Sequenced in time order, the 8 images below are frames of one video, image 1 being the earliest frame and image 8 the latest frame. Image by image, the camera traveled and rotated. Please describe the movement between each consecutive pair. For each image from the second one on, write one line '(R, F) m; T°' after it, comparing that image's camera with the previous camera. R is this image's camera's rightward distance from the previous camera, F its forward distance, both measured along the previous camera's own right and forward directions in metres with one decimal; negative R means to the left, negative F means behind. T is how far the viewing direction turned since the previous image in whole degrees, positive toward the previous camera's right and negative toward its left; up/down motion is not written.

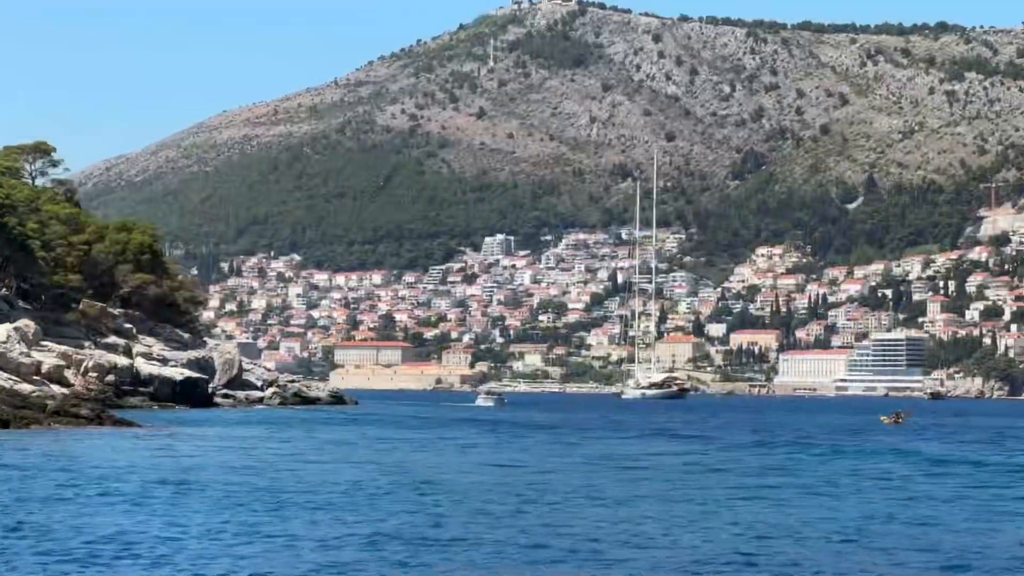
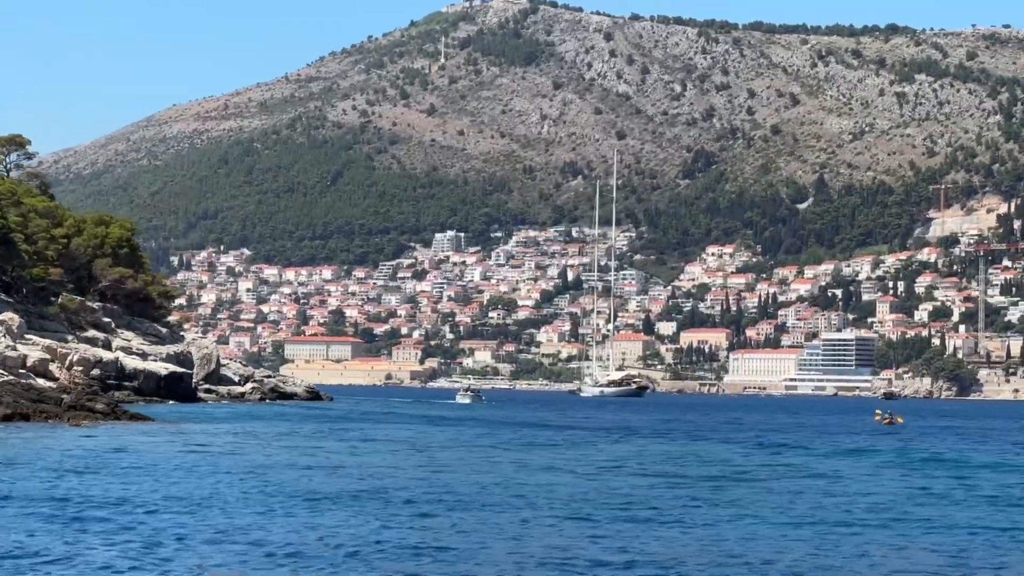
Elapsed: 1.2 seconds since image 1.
(-1.7, -0.4) m; +1°
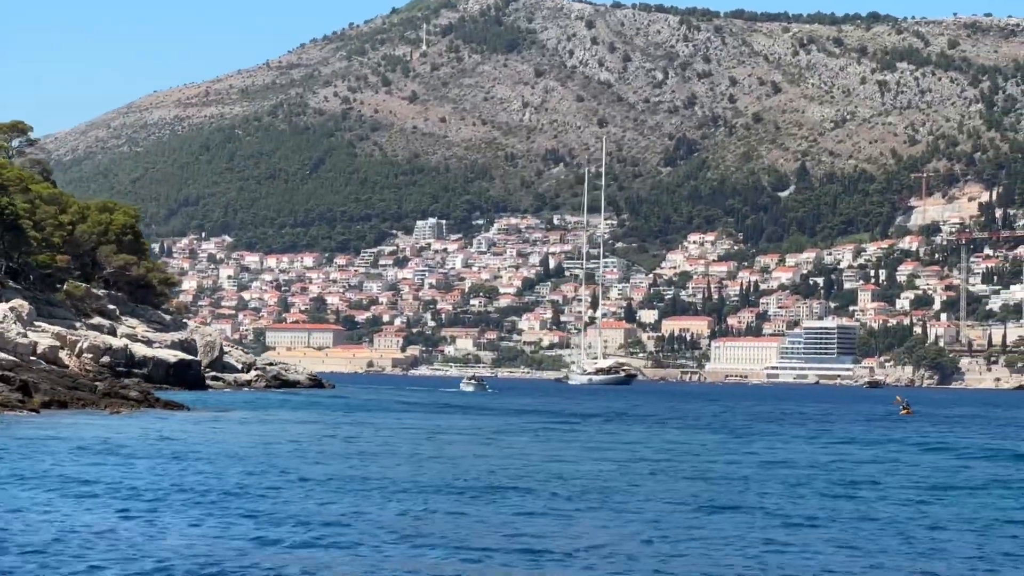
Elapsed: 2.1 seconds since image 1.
(-1.3, -0.1) m; +1°
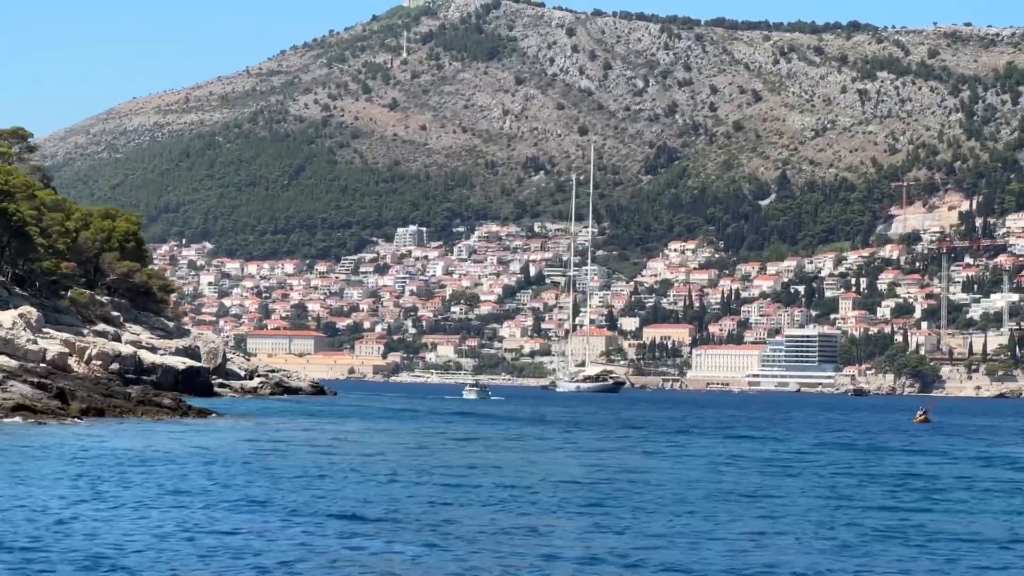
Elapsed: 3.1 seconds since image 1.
(-1.4, -0.1) m; +1°
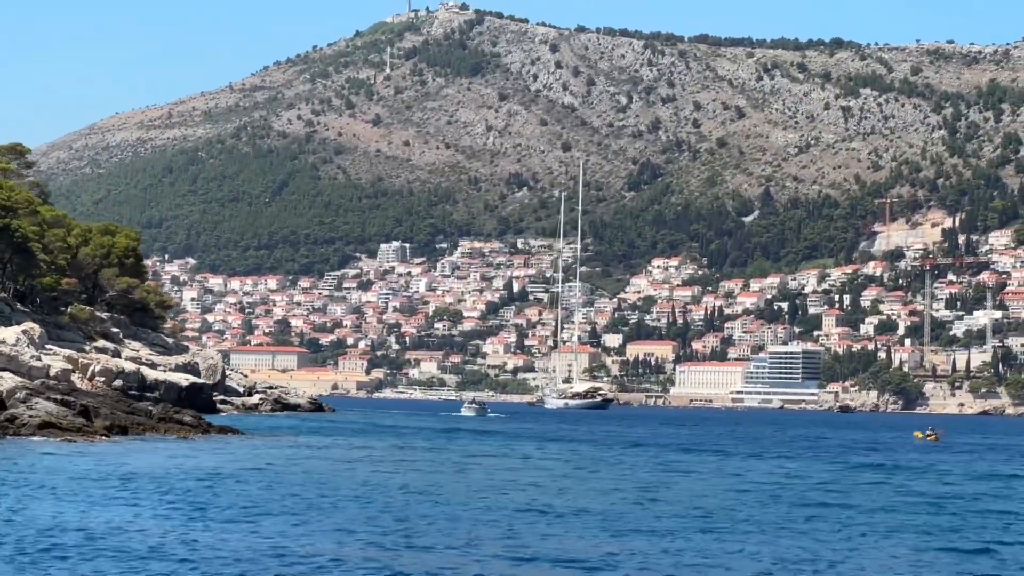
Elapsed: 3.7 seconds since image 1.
(-1.0, 0.0) m; 0°
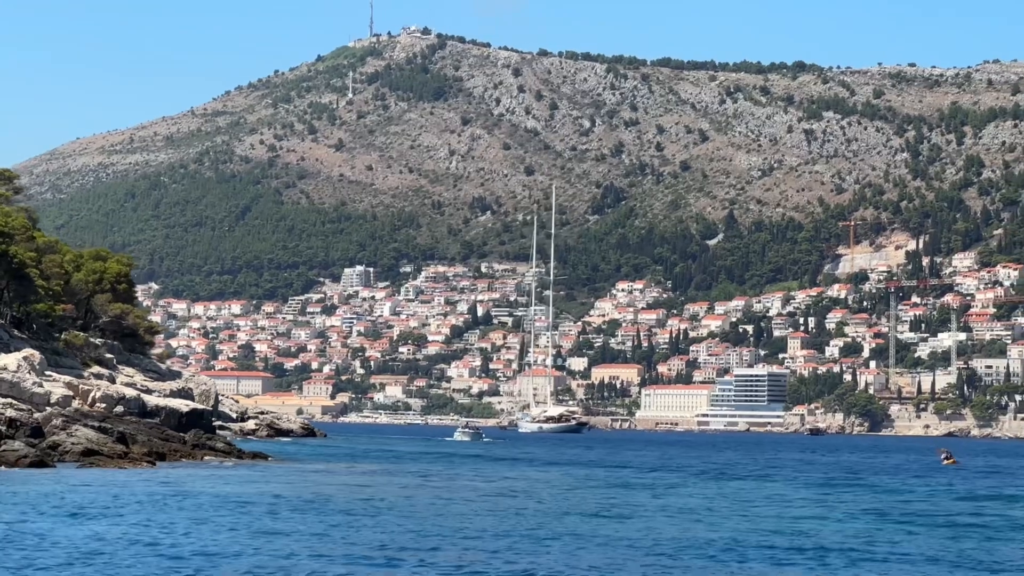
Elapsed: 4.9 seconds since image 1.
(-1.8, +0.1) m; +1°
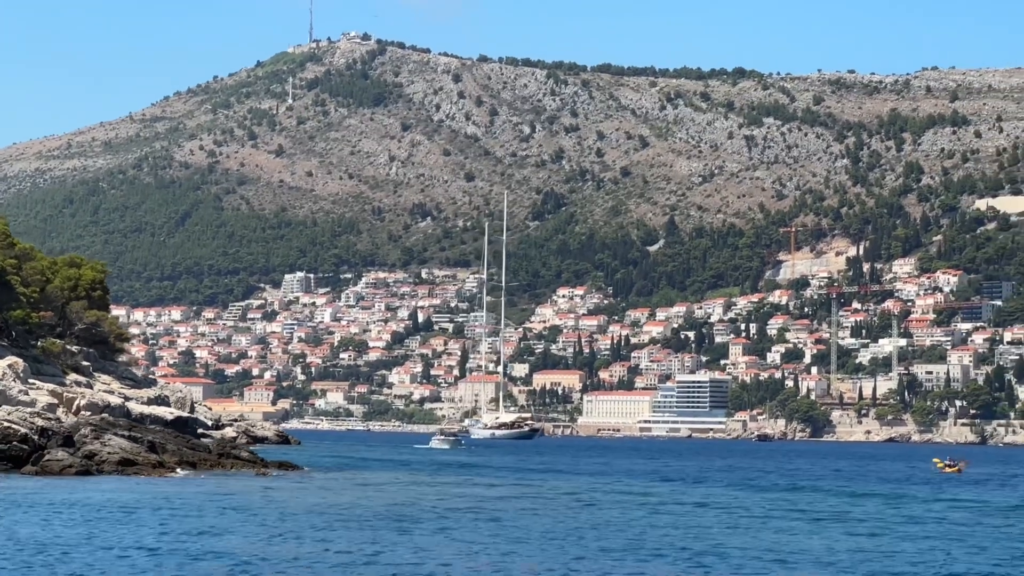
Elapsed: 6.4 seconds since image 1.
(-2.2, +0.1) m; +1°
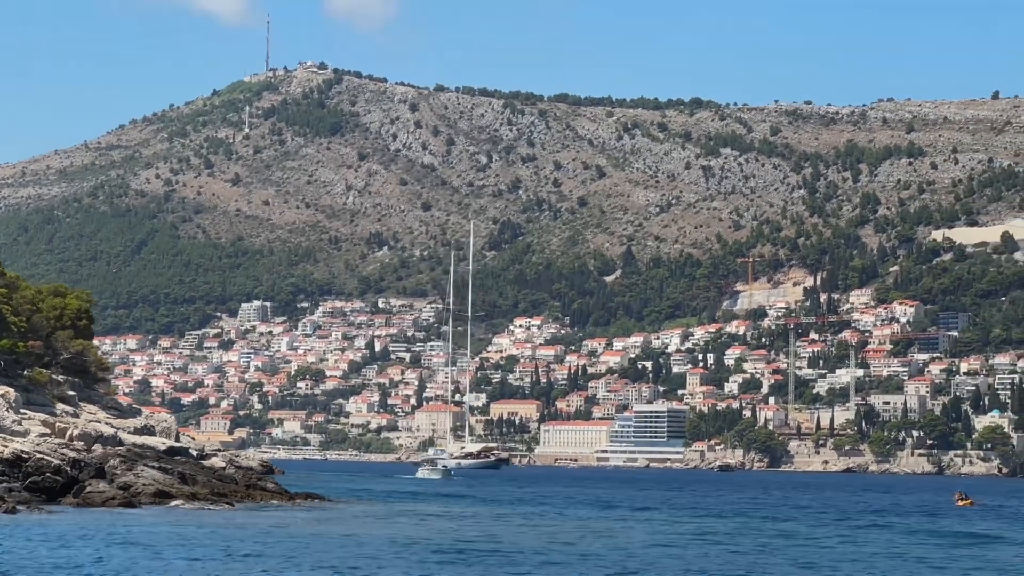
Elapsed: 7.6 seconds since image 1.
(-1.8, +0.1) m; +1°
